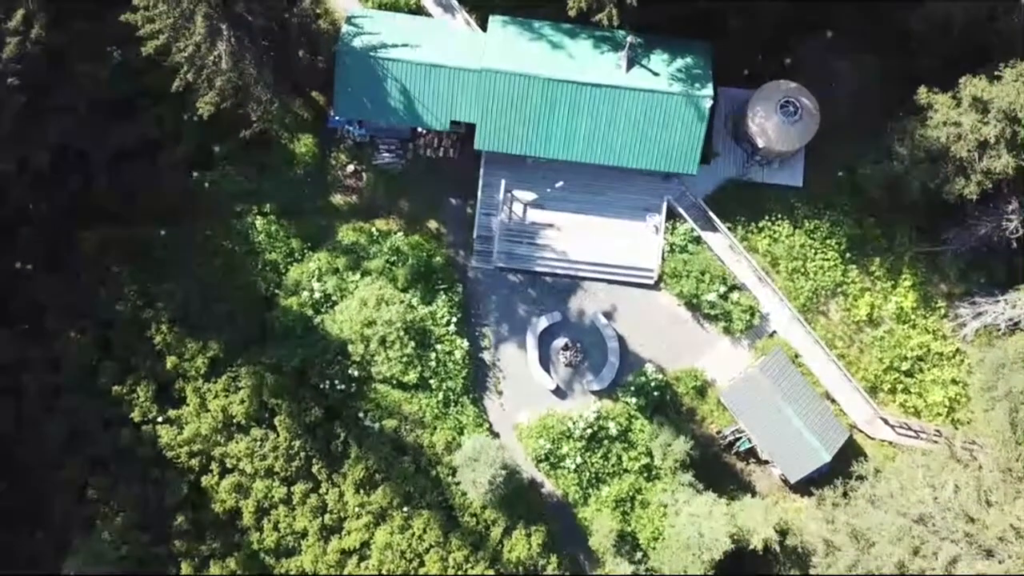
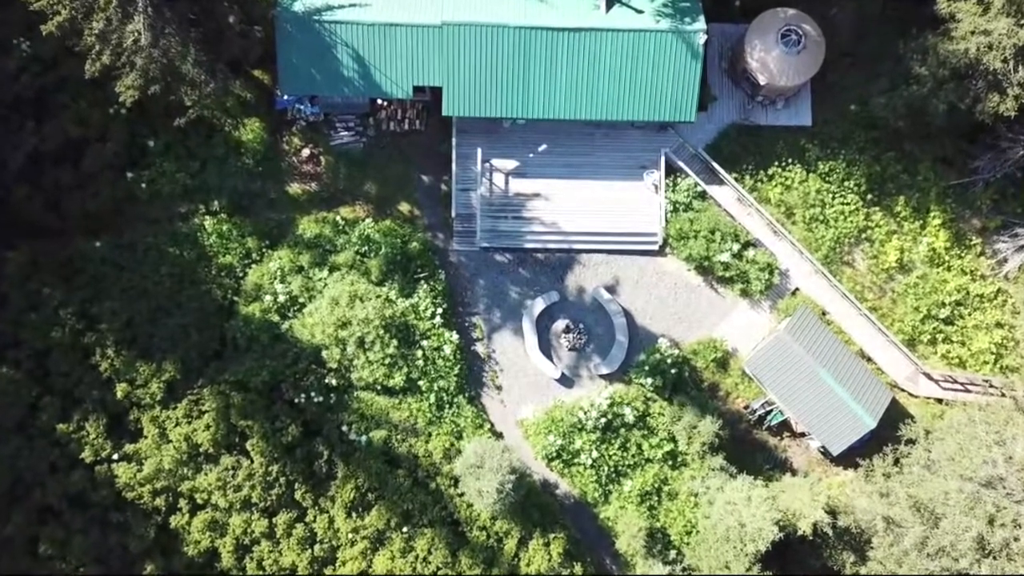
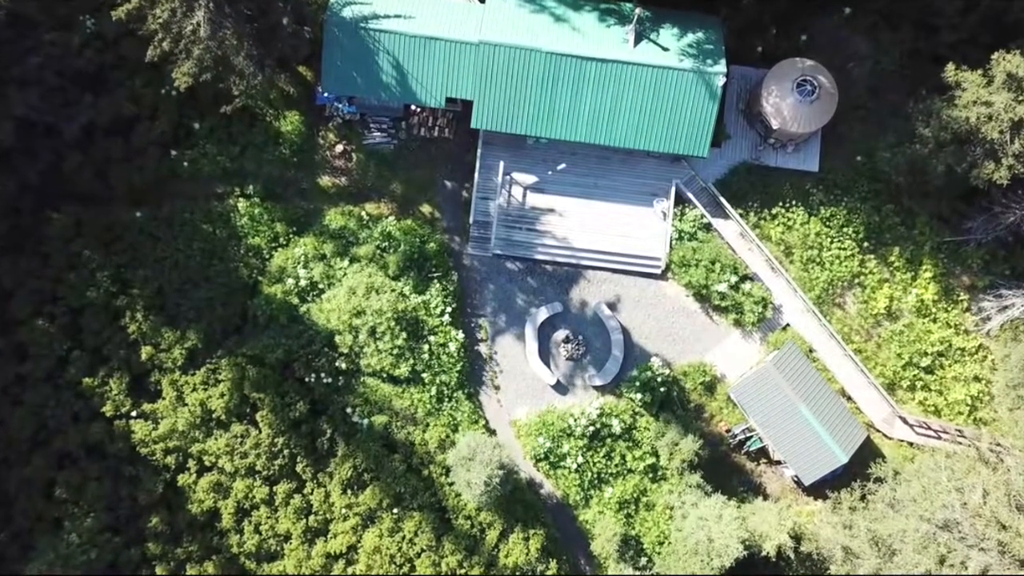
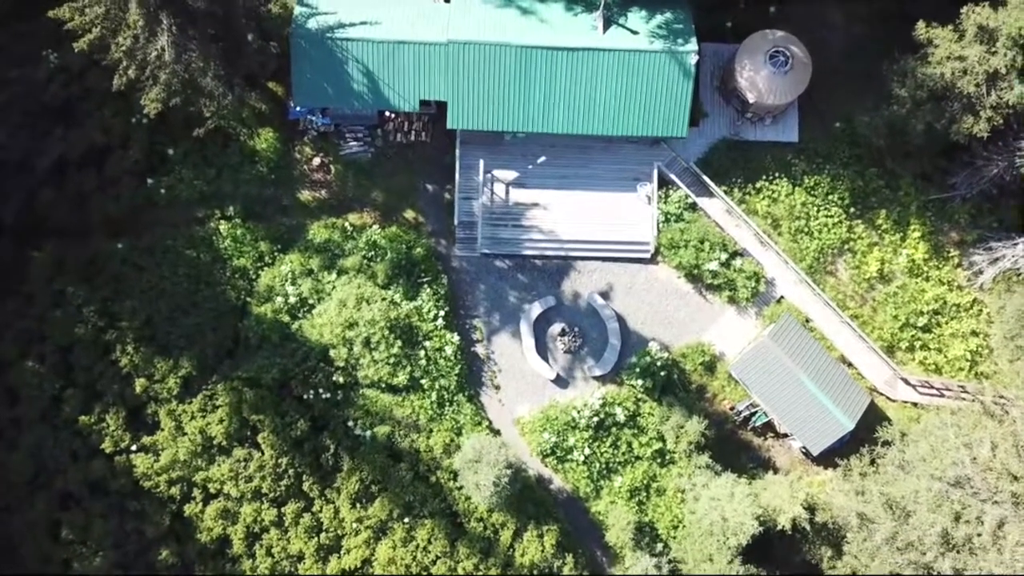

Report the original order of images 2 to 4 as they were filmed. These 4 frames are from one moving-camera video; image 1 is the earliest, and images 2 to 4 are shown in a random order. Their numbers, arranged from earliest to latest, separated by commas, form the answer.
3, 4, 2
